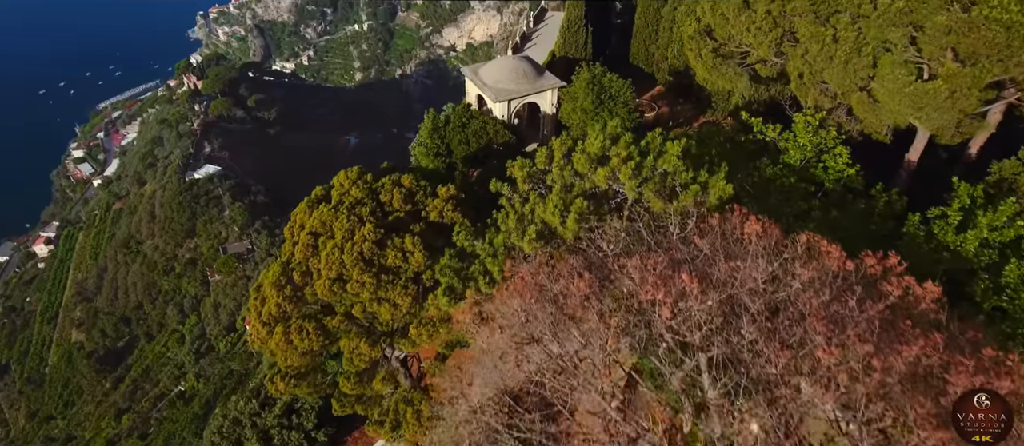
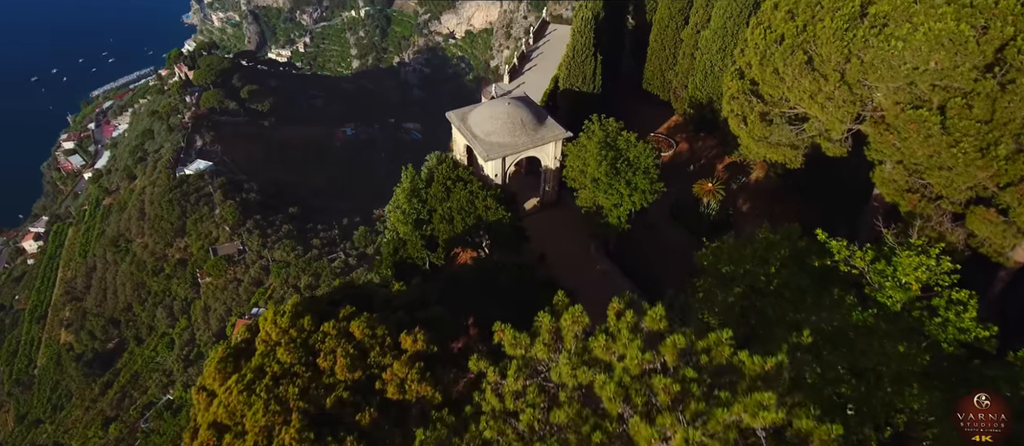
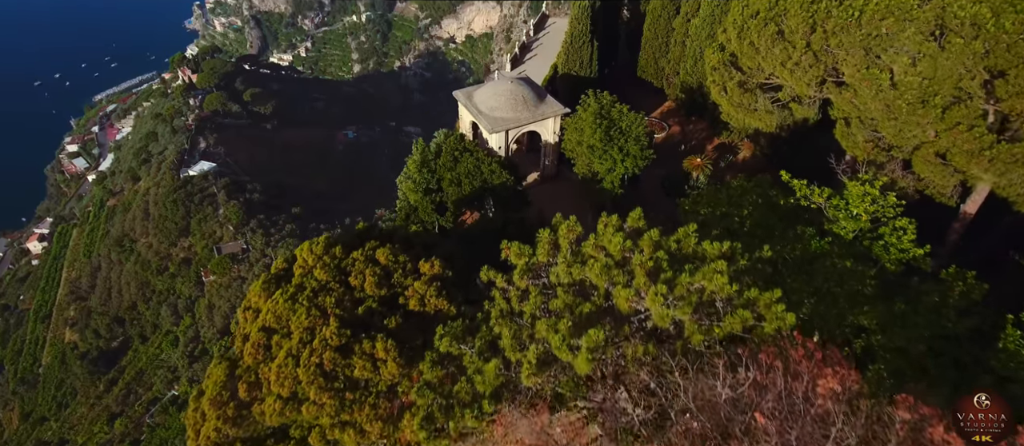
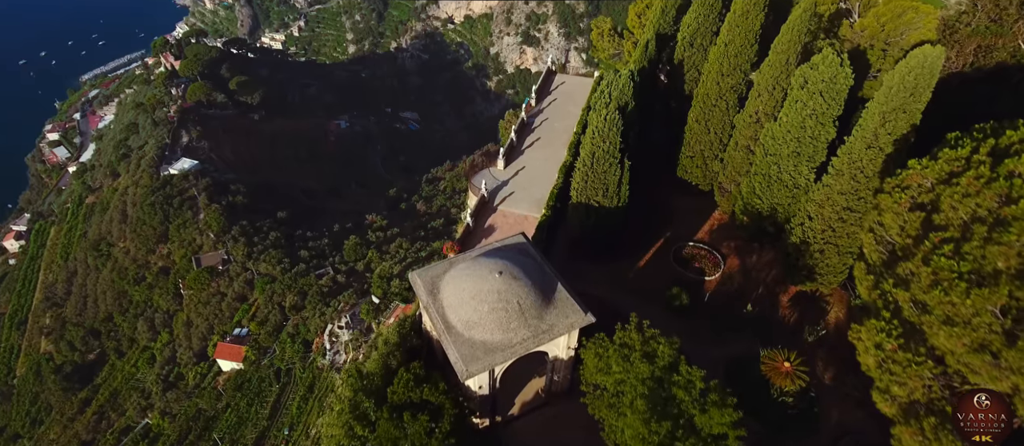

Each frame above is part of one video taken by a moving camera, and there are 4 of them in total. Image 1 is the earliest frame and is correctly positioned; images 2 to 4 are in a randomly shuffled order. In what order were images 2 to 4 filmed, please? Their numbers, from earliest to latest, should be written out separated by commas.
3, 2, 4
